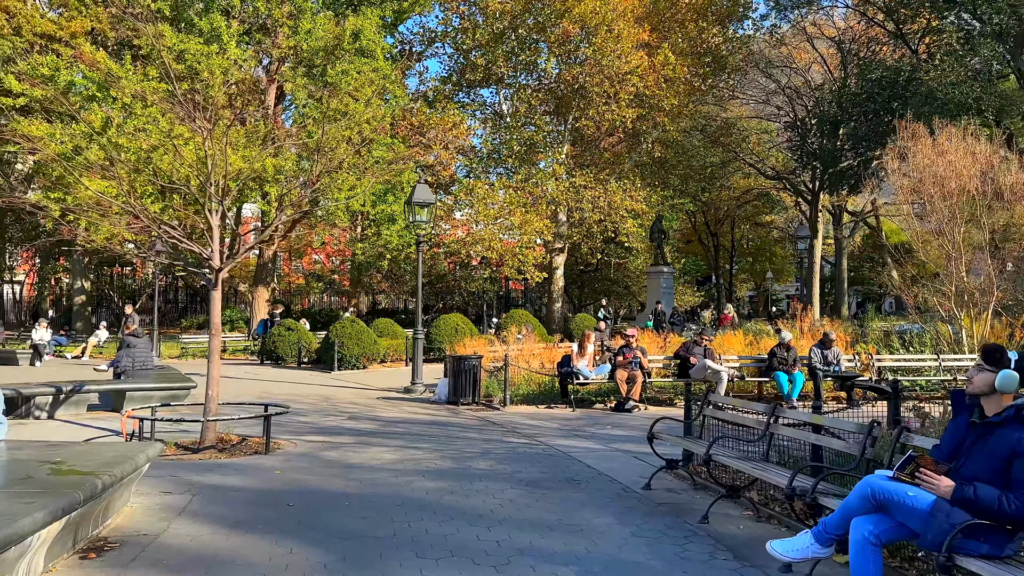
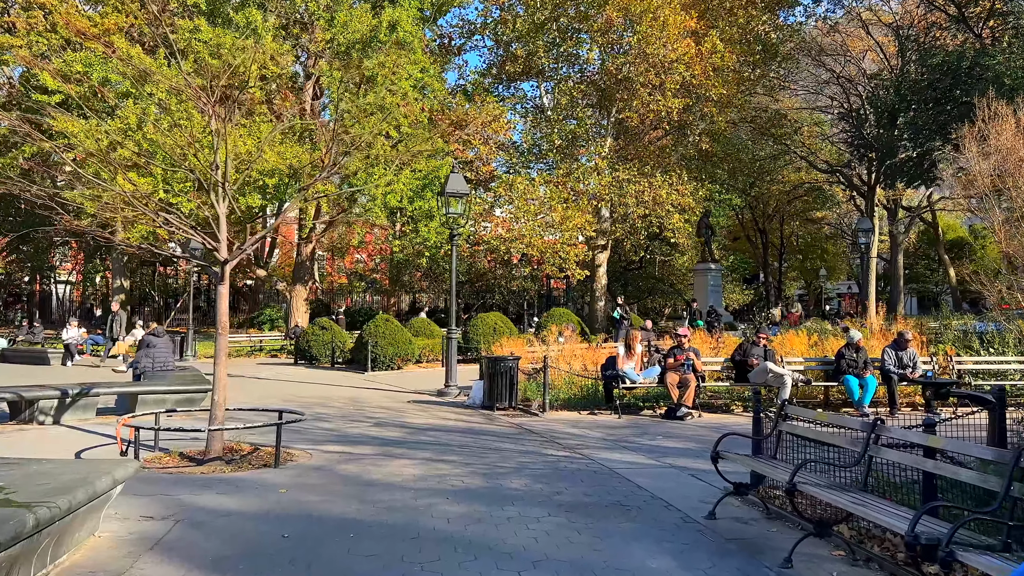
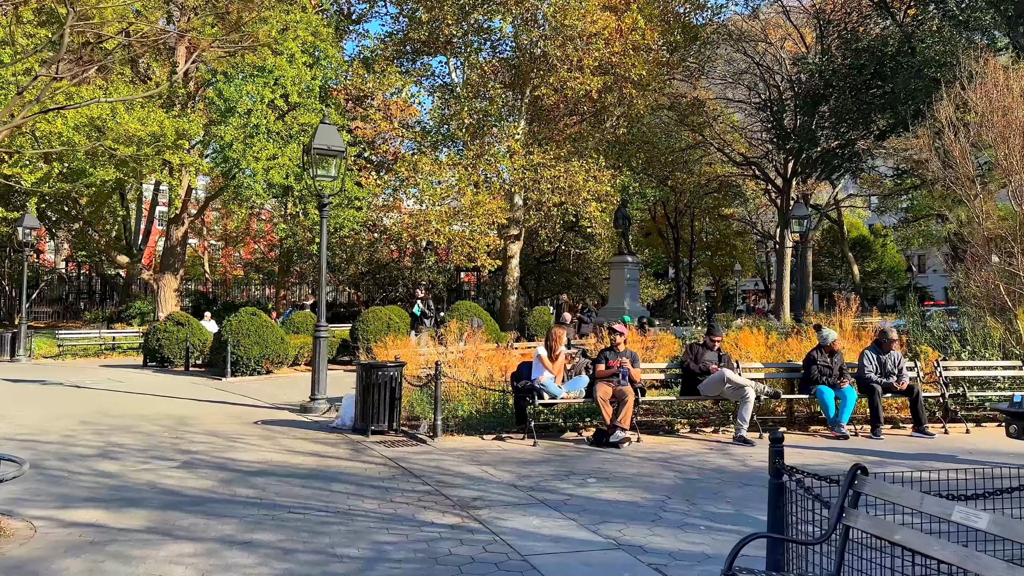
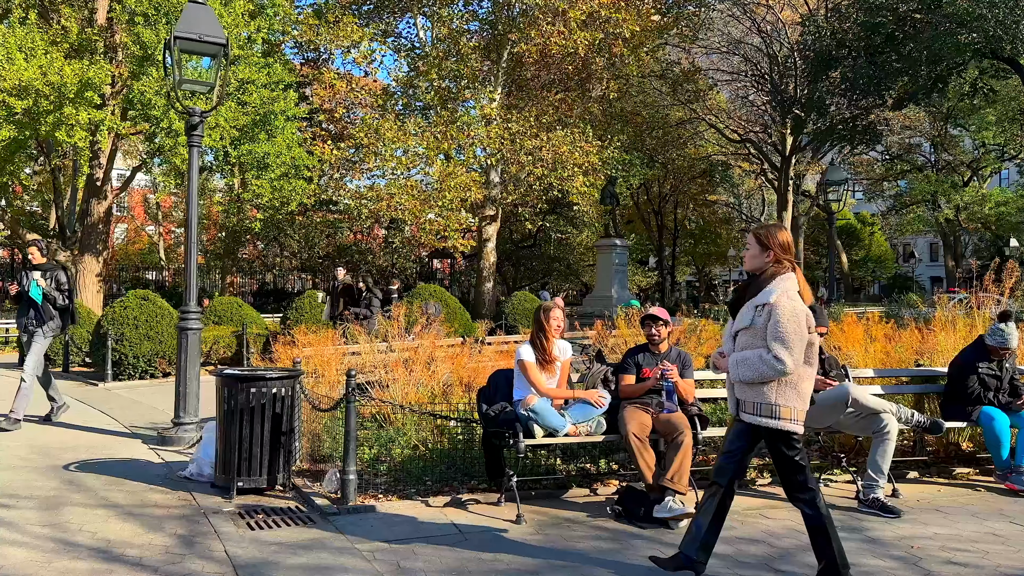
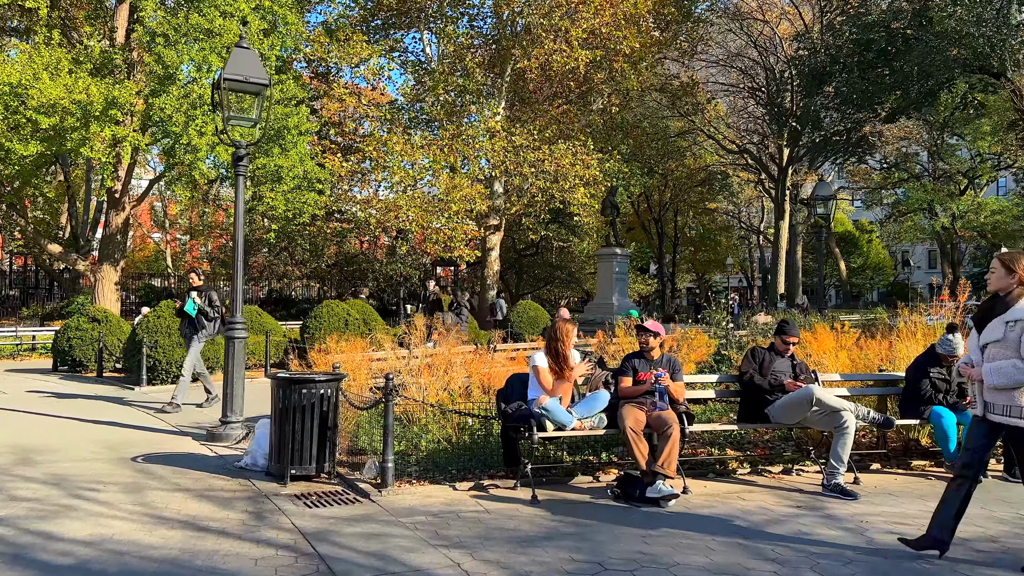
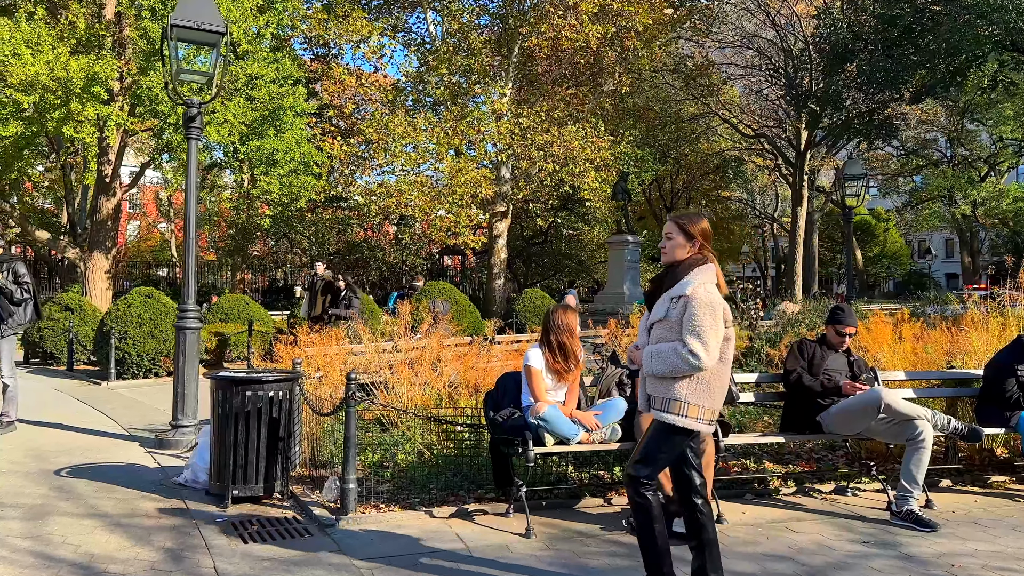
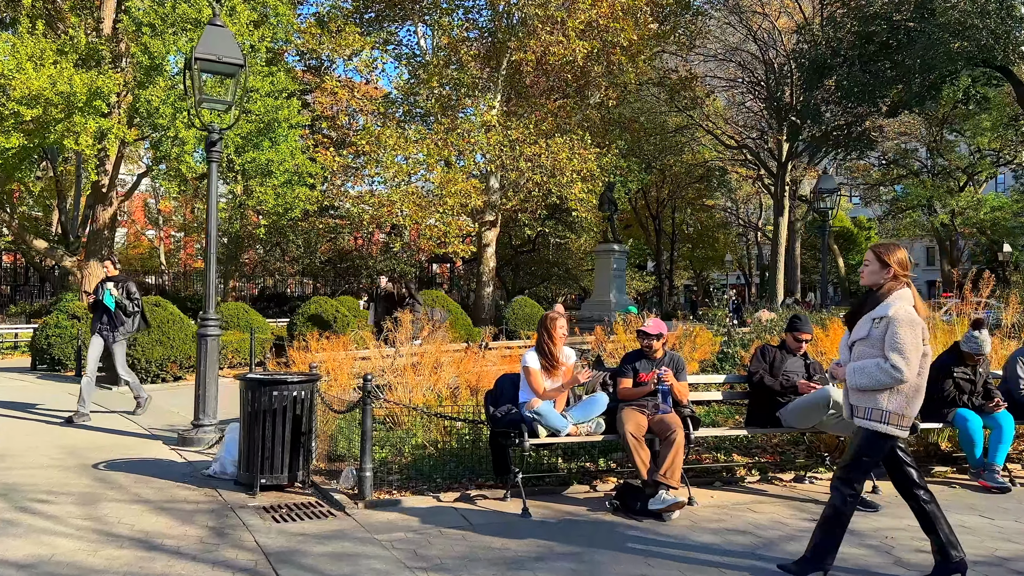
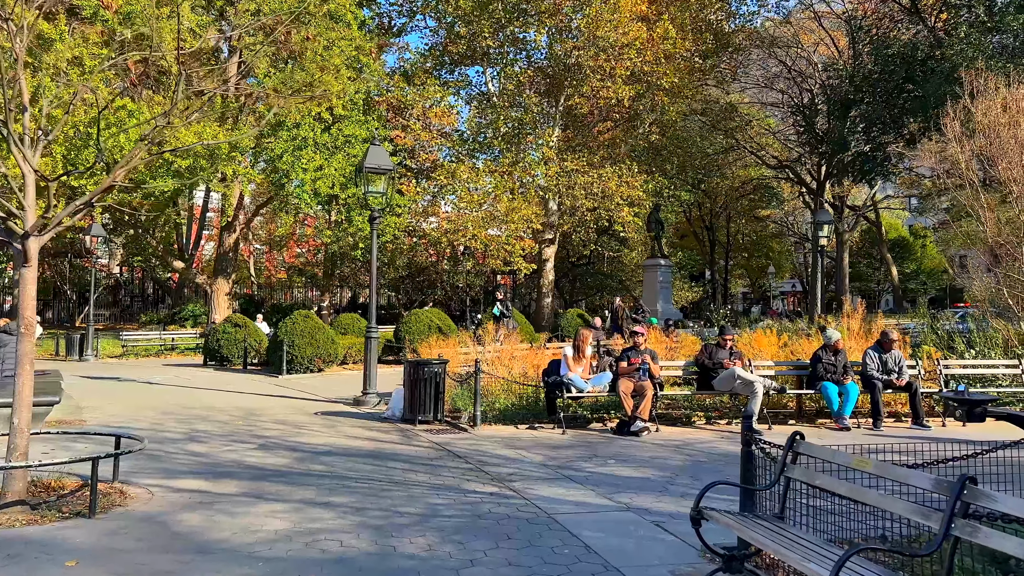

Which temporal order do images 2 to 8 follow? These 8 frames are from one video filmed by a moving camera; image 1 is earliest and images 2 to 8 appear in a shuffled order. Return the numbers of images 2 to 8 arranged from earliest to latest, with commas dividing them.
2, 8, 3, 5, 7, 4, 6
